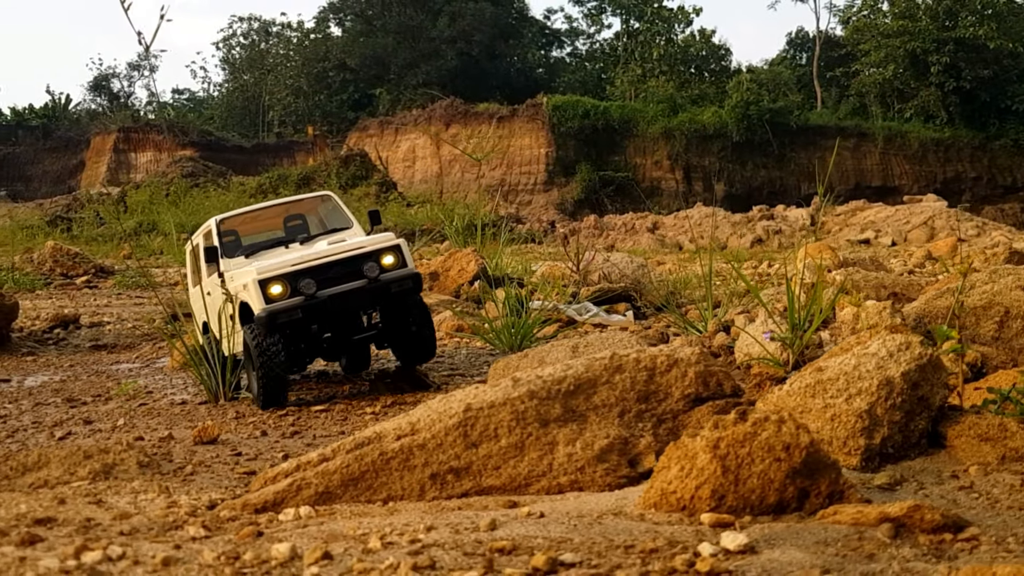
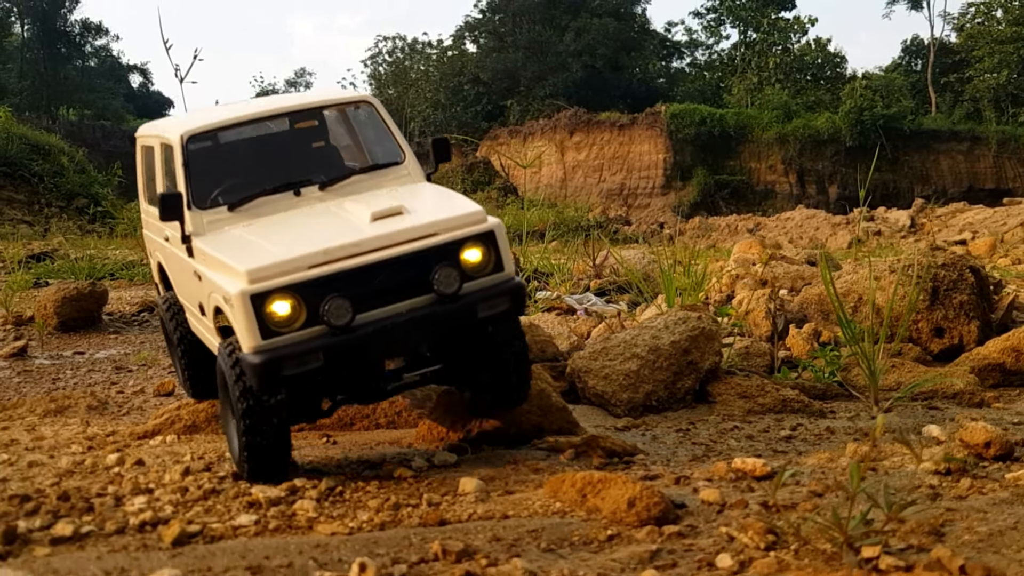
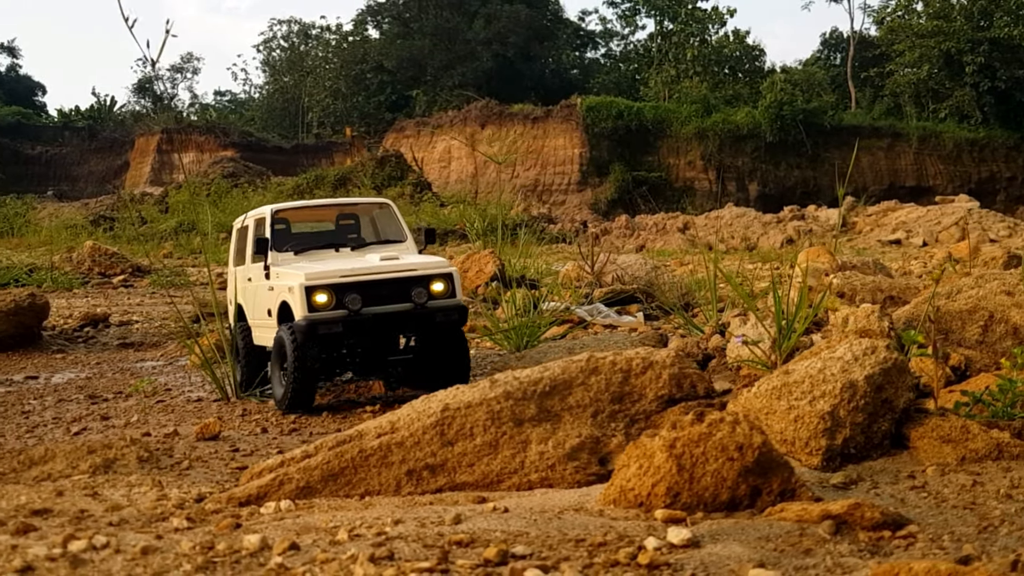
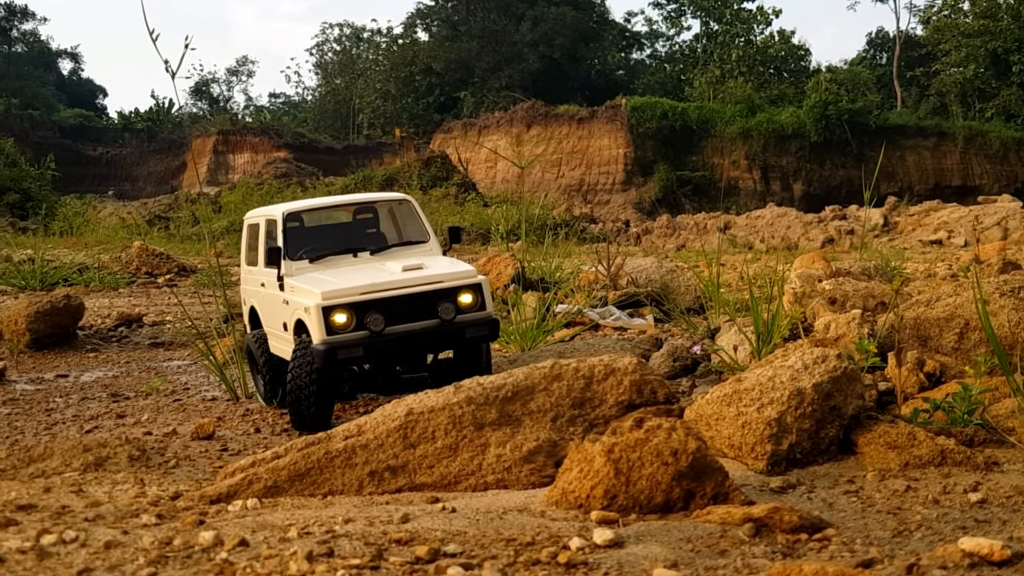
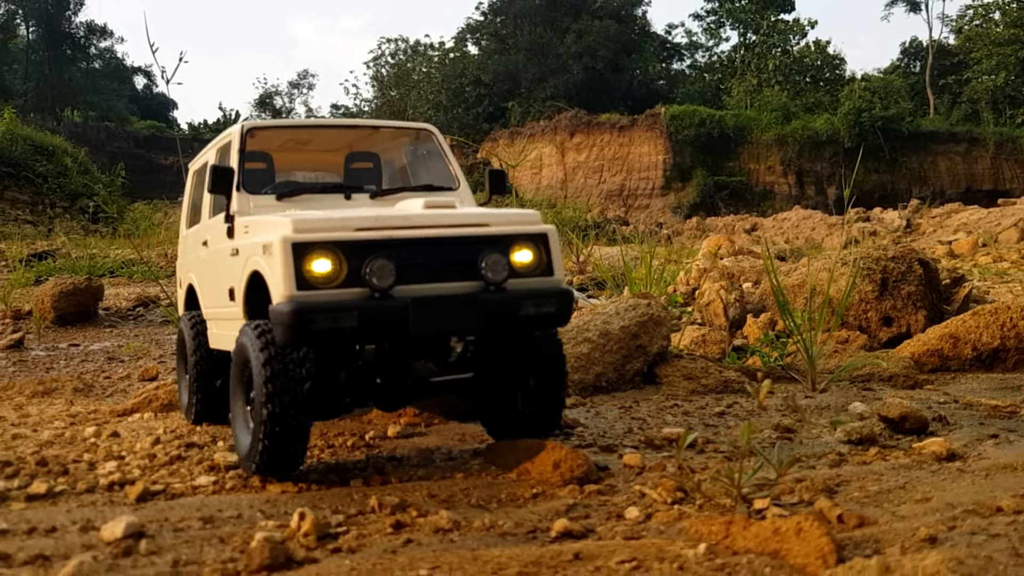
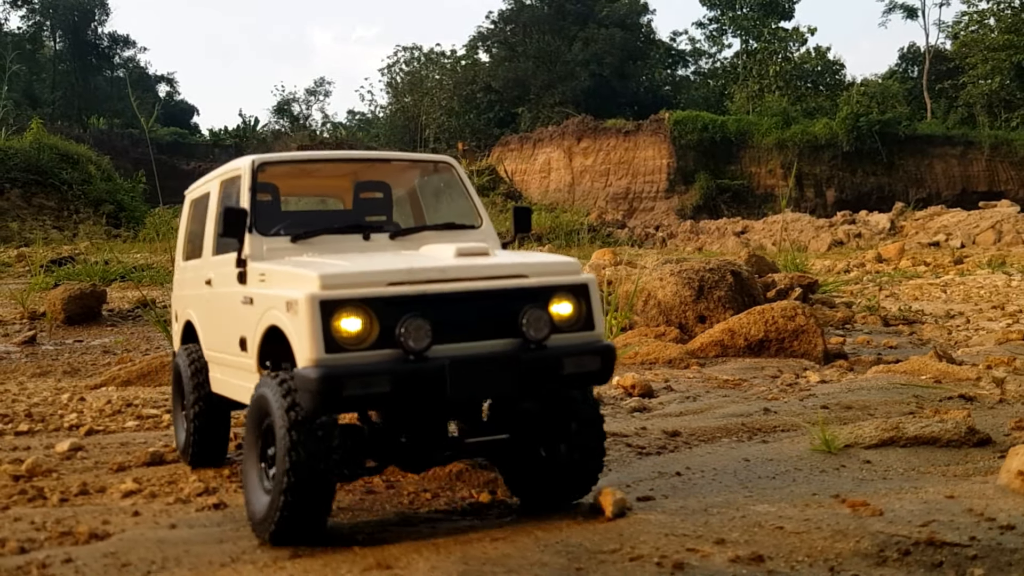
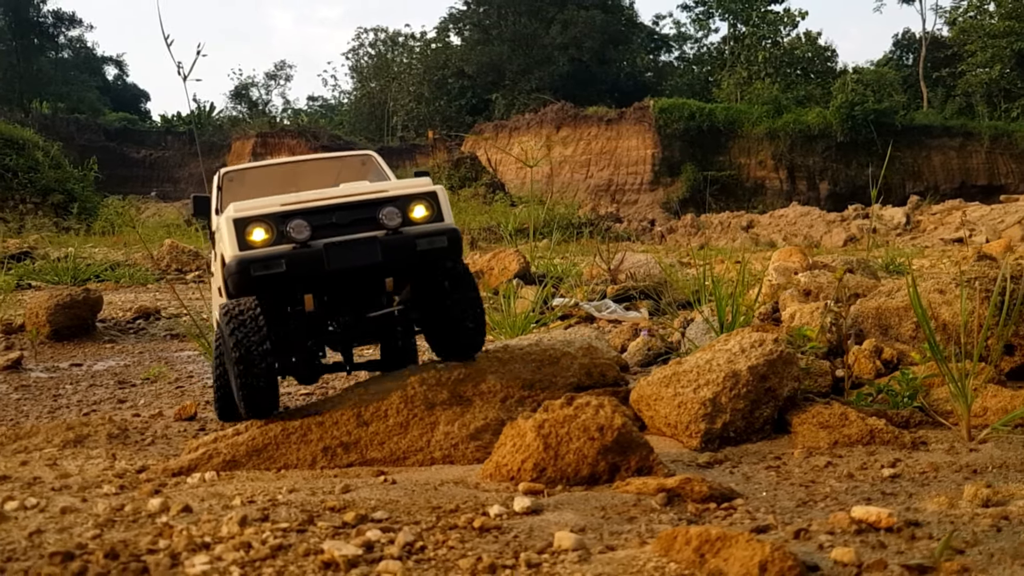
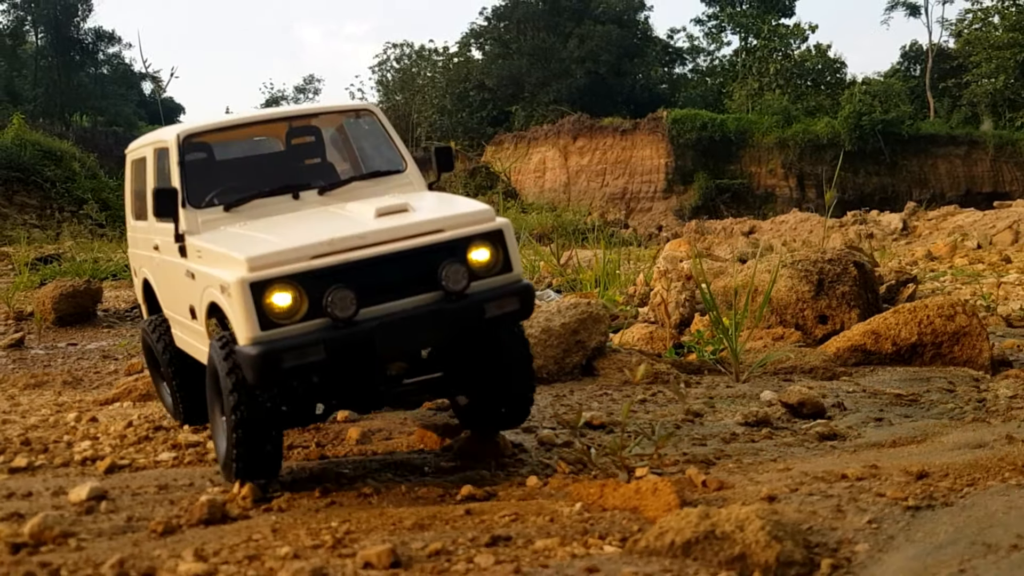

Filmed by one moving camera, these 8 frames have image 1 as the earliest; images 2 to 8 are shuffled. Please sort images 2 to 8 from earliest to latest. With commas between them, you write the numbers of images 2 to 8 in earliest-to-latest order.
3, 4, 7, 2, 5, 8, 6
